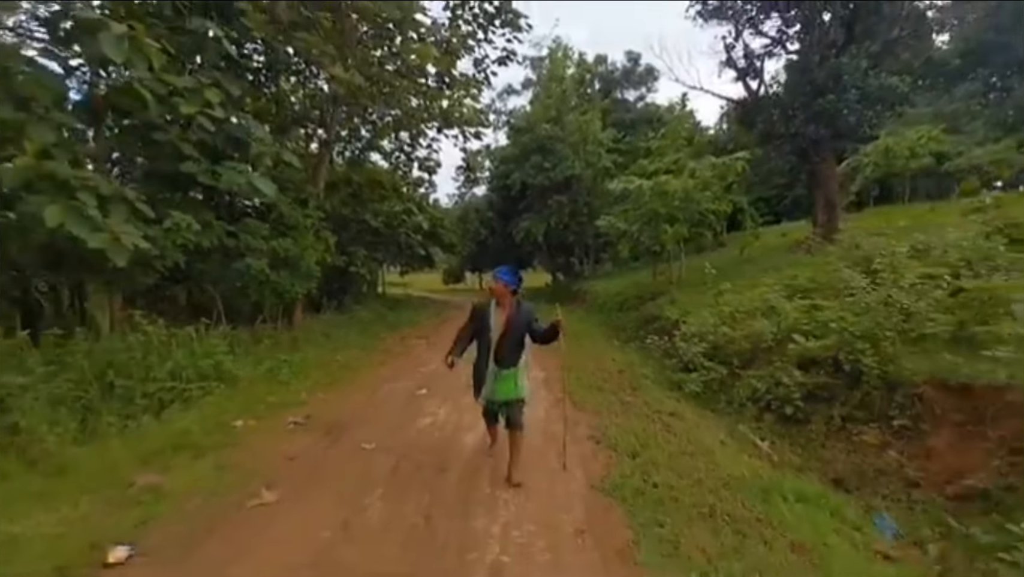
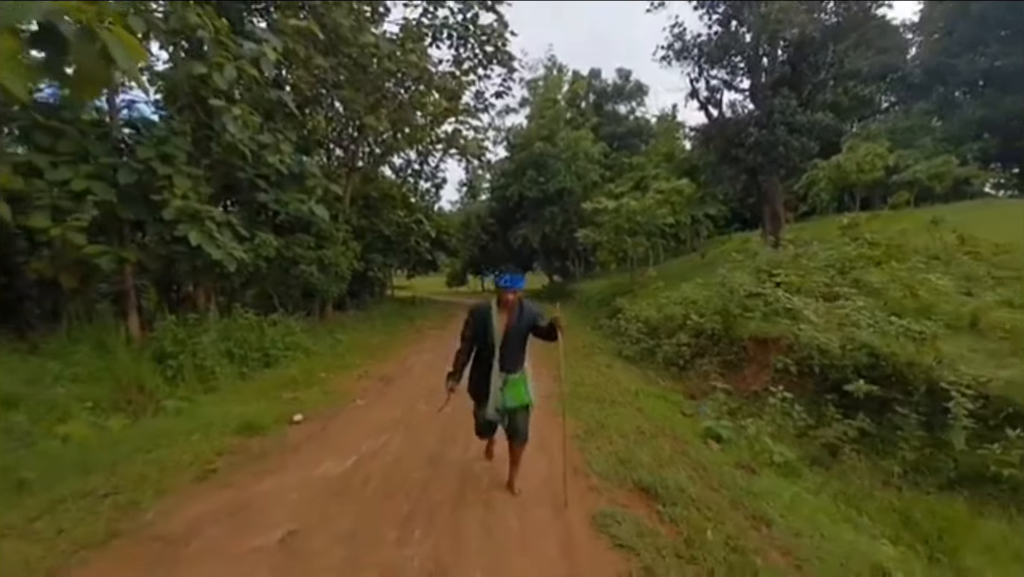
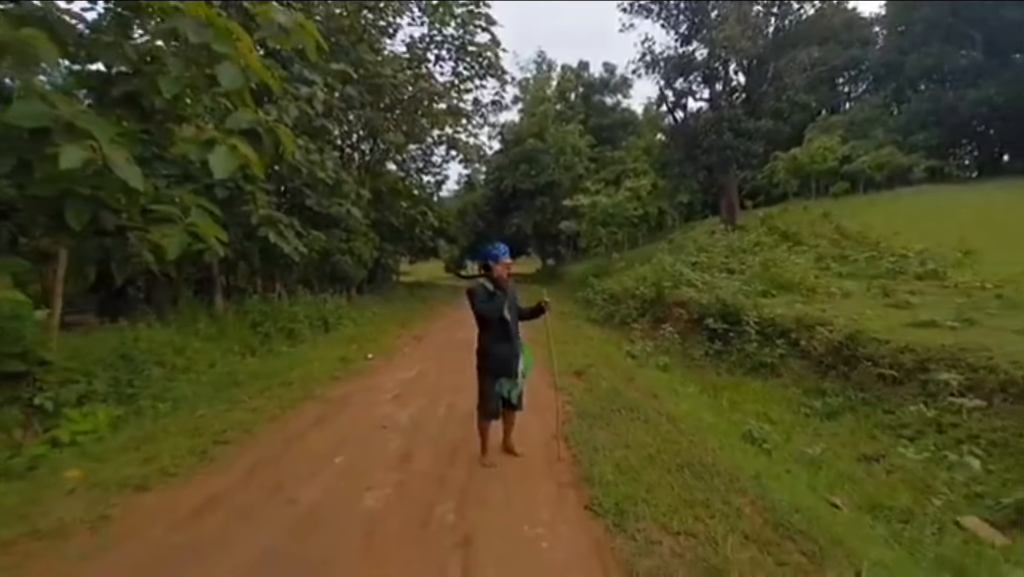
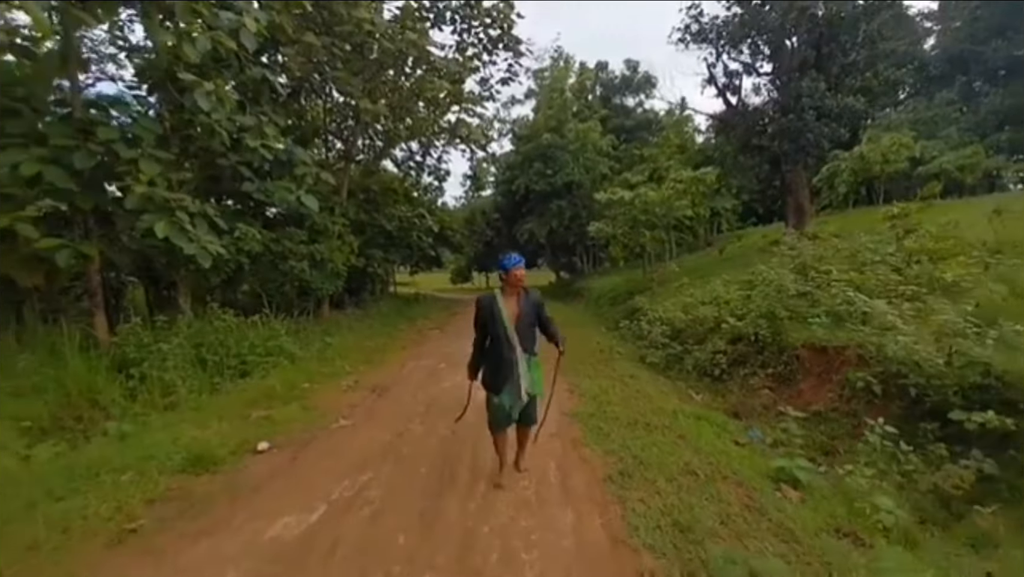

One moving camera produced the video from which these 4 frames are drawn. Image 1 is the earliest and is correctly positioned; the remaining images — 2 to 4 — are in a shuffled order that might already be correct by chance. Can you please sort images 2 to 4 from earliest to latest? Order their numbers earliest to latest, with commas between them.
4, 2, 3
